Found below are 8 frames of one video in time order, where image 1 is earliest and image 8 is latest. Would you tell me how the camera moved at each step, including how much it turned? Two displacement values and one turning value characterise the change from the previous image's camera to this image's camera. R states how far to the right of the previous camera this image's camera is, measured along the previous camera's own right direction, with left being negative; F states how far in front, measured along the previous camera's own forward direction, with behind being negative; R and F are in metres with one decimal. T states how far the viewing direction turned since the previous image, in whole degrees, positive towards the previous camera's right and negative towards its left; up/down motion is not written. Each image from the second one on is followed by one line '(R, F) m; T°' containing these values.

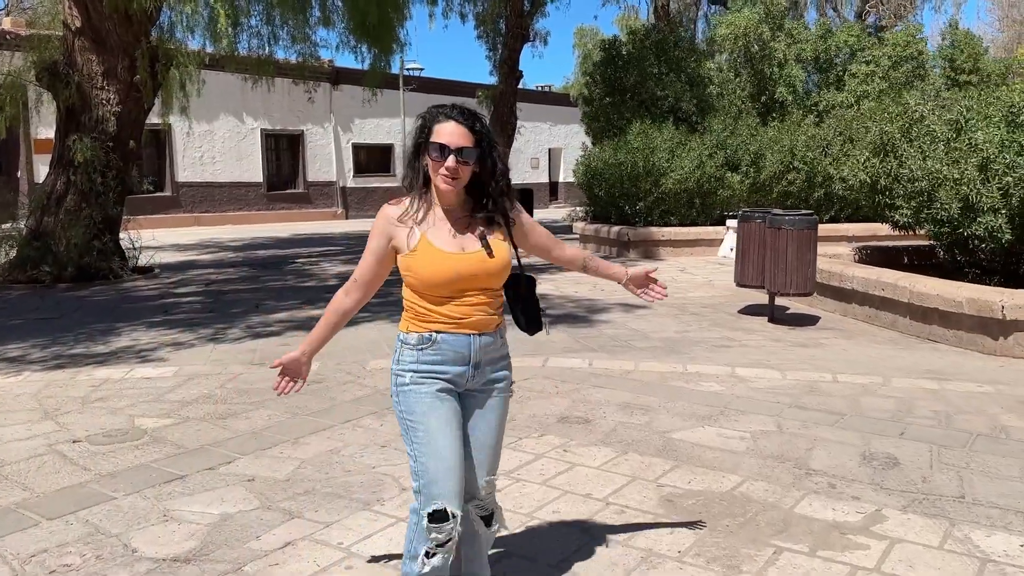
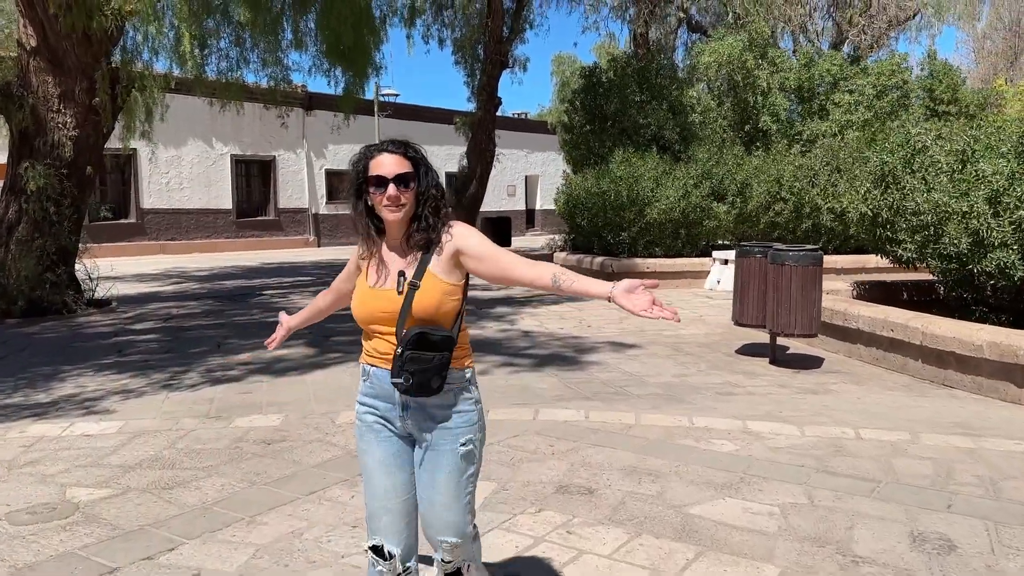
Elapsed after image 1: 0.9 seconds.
(-0.1, +0.5) m; +2°
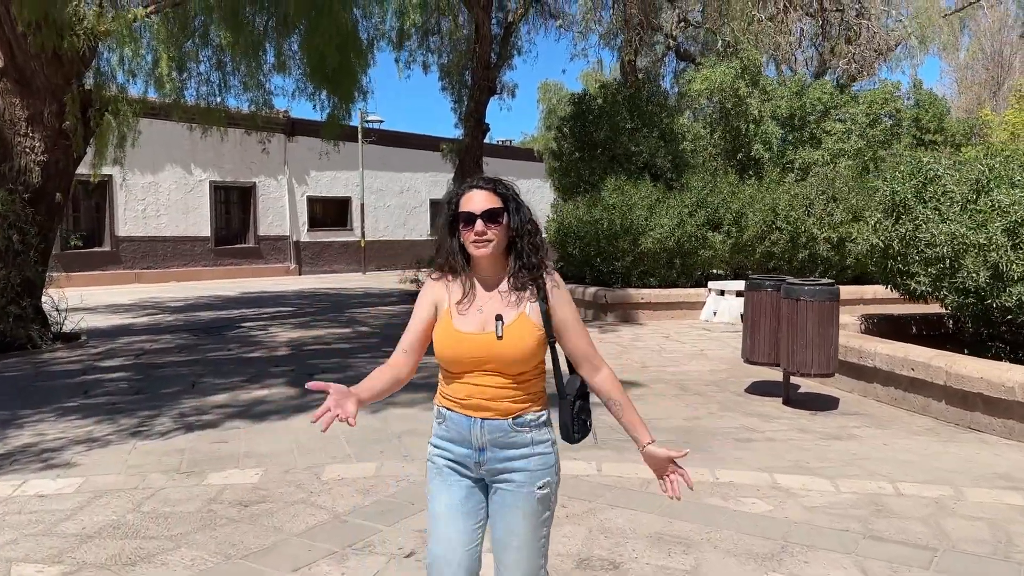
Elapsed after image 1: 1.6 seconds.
(-0.1, +0.4) m; +1°
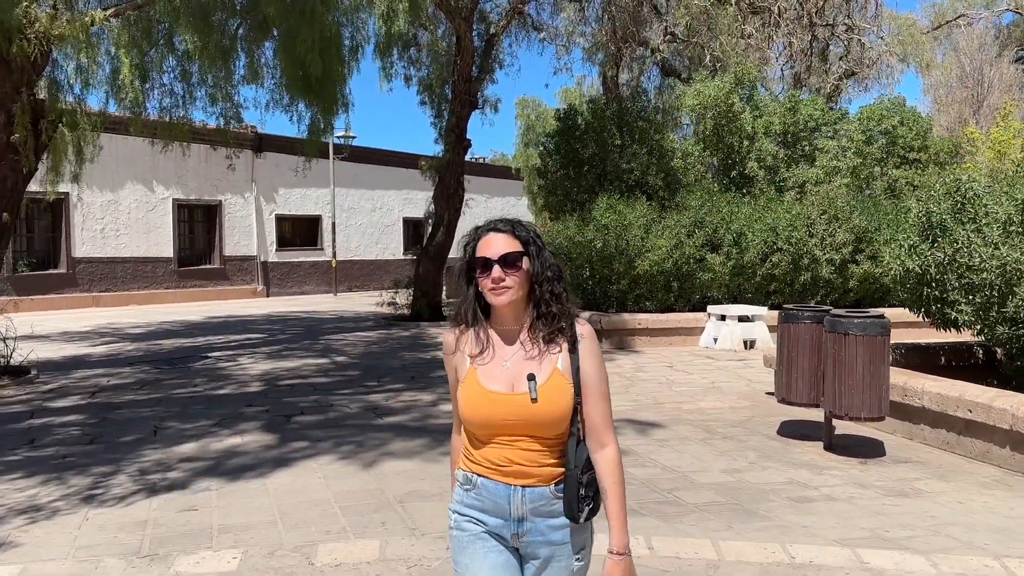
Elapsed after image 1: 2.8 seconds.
(-0.3, +0.7) m; +2°
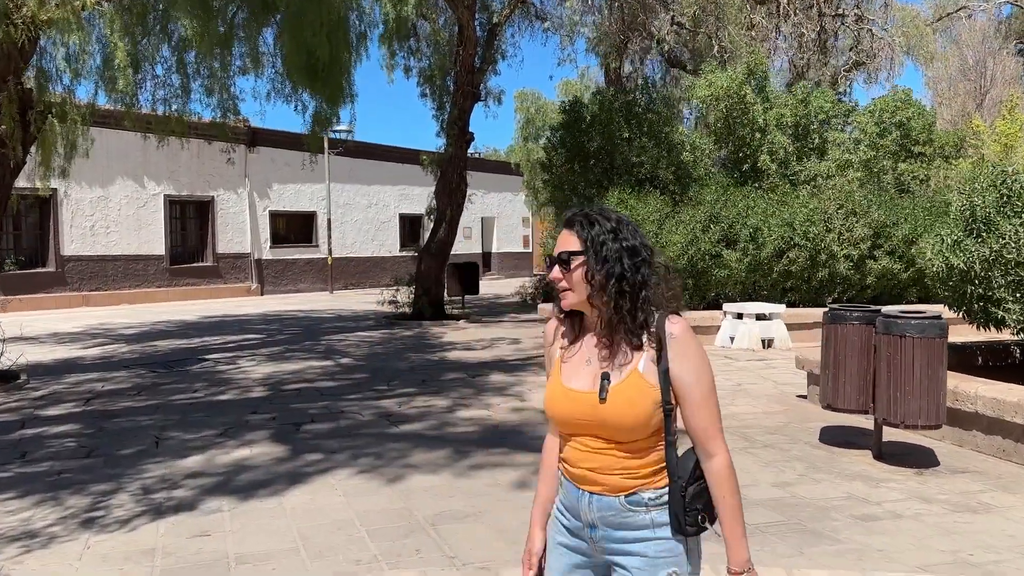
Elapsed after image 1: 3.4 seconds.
(-0.3, +0.4) m; +1°
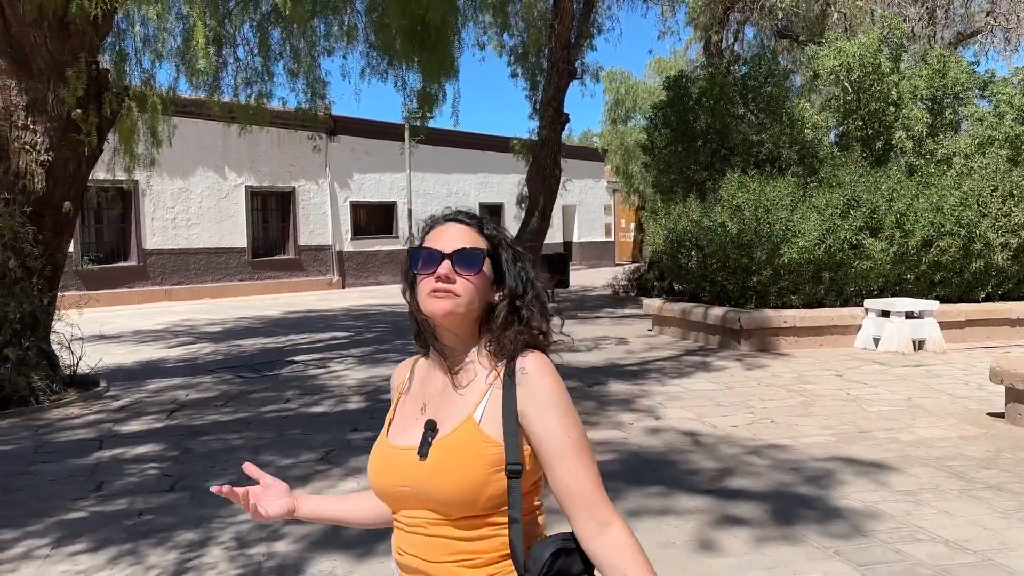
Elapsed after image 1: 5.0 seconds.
(-0.5, +1.0) m; -5°
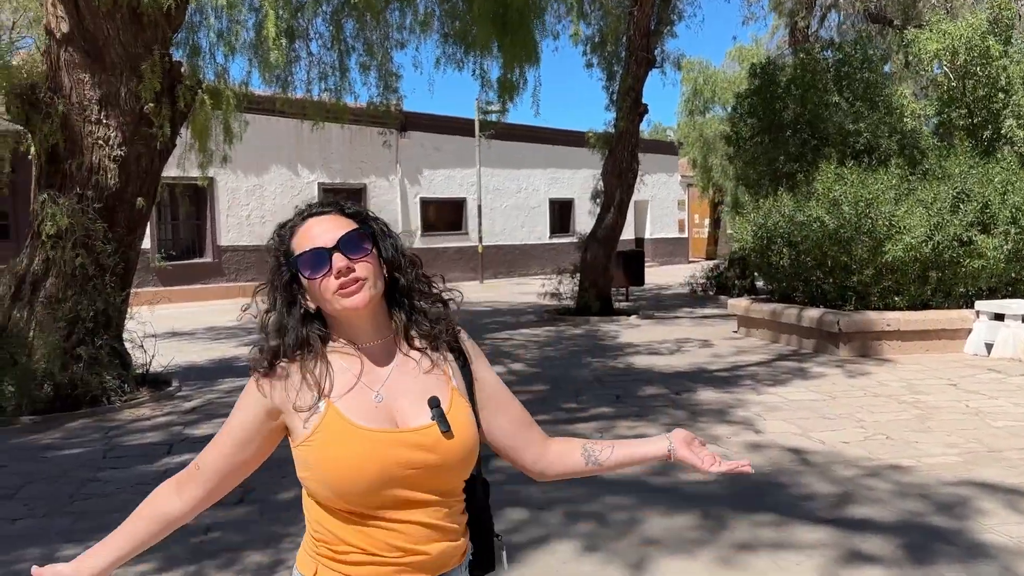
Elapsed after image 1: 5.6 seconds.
(-0.1, +0.4) m; -4°
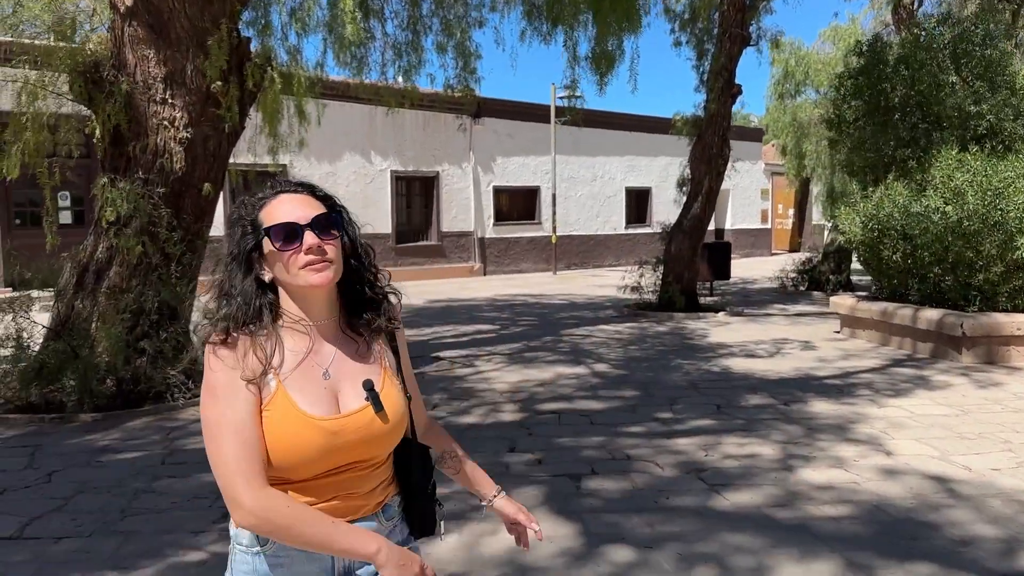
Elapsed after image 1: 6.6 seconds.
(-0.2, +0.6) m; -5°
